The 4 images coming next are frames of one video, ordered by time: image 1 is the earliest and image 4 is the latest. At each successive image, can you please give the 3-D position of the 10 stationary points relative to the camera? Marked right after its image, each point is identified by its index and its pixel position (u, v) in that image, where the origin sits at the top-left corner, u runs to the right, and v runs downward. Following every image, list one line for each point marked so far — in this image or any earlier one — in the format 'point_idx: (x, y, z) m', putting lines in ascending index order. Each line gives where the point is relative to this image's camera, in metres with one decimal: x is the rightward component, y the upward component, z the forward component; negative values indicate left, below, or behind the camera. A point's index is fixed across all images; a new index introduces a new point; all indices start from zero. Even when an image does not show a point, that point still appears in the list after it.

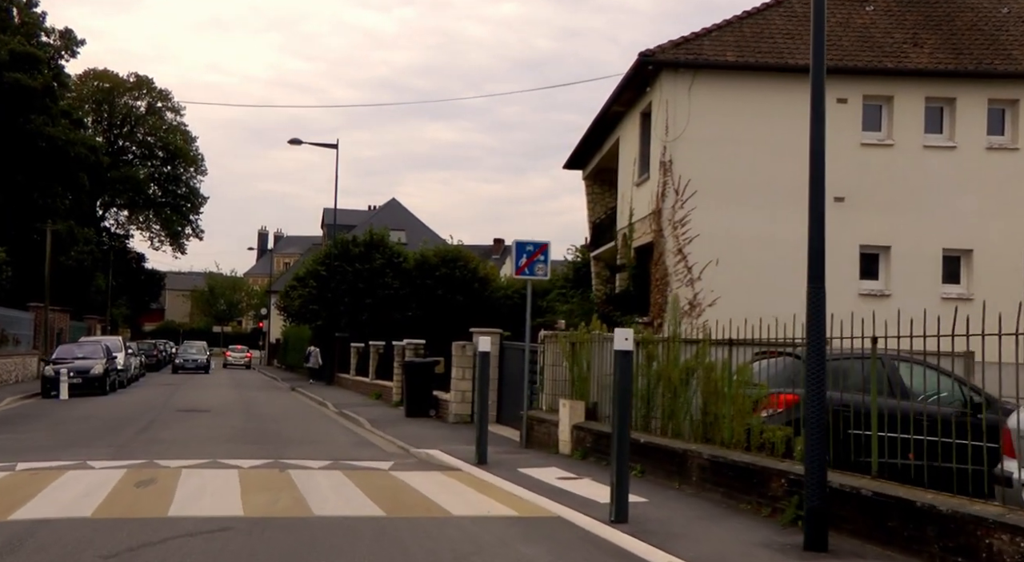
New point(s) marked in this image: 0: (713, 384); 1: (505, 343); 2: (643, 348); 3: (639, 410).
0: (+1.9, -1.0, +10.9) m
1: (-0.1, -1.0, +18.4) m
2: (+1.5, -0.8, +12.6) m
3: (+1.4, -1.4, +12.5) m
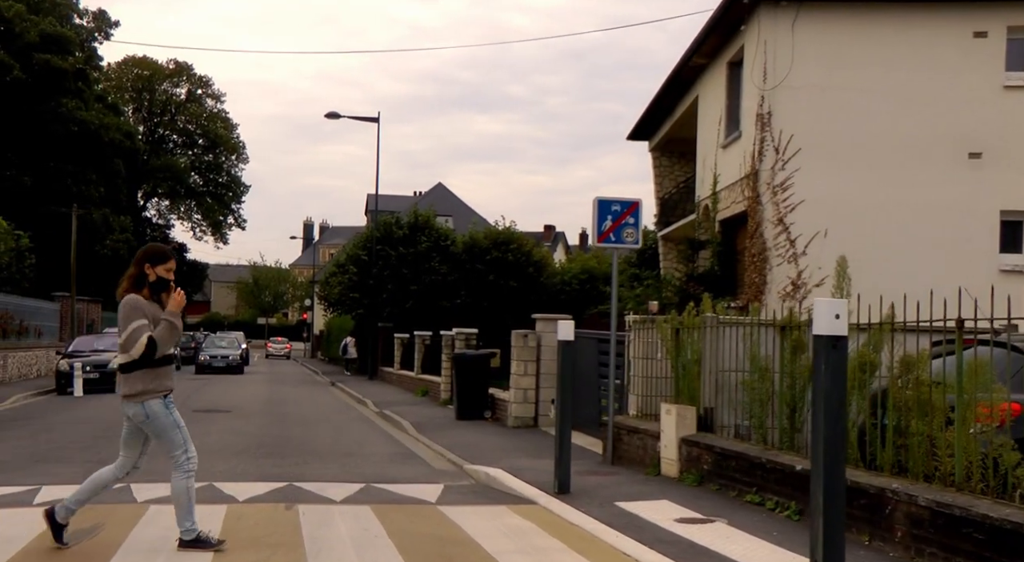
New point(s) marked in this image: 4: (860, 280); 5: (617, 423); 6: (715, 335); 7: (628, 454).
0: (+2.6, -0.7, +7.4) m
1: (+0.9, -0.7, +14.9) m
2: (+2.2, -0.4, +9.1) m
3: (+2.2, -1.1, +9.1) m
4: (+5.8, 0.0, +18.4) m
5: (+1.1, -1.5, +12.1) m
6: (+1.9, -0.5, +10.6) m
7: (+1.2, -1.8, +11.7) m
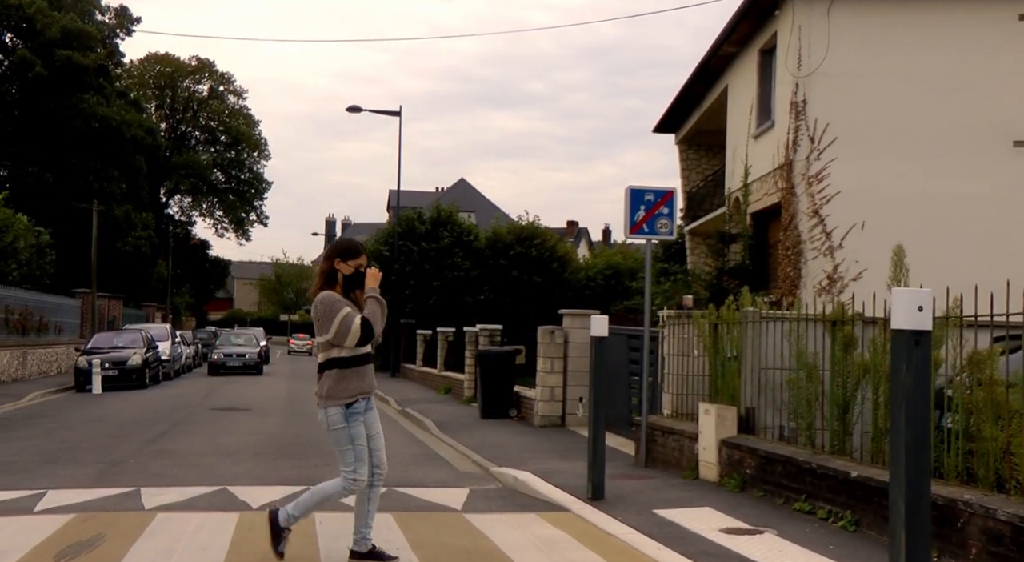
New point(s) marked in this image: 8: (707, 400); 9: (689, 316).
0: (+2.8, -0.6, +6.8) m
1: (+1.2, -0.6, +14.3) m
2: (+2.5, -0.4, +8.5) m
3: (+2.4, -1.0, +8.5) m
4: (+6.2, +0.1, +17.7) m
5: (+1.4, -1.5, +11.6) m
6: (+2.2, -0.4, +10.0) m
7: (+1.5, -1.7, +11.1) m
8: (+1.9, -1.1, +10.6) m
9: (+1.8, -0.3, +11.3) m
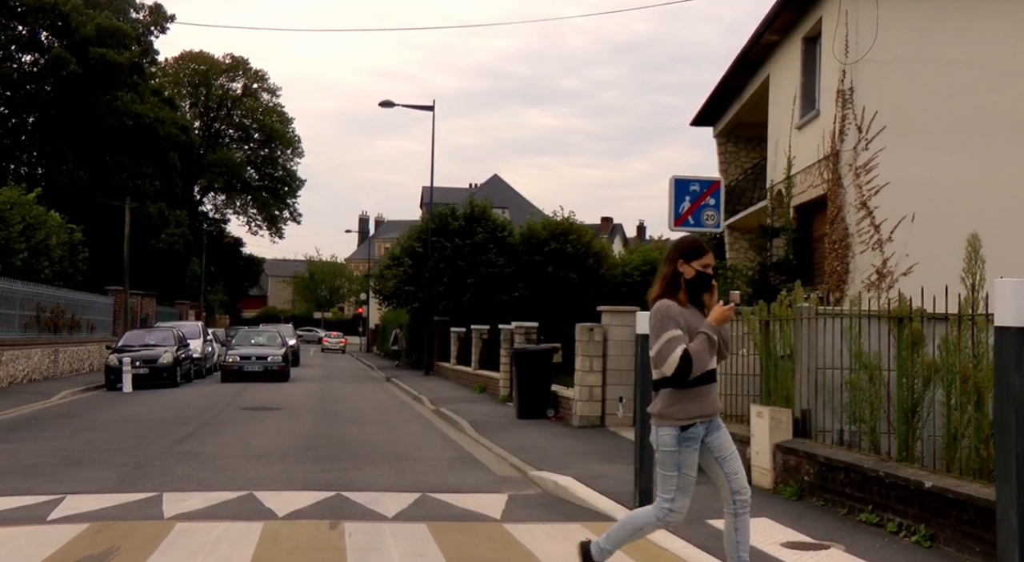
0: (+3.1, -0.6, +6.2) m
1: (+1.7, -0.5, +13.8) m
2: (+2.8, -0.3, +7.9) m
3: (+2.7, -1.0, +7.8) m
4: (+6.7, +0.2, +17.0) m
5: (+1.8, -1.4, +11.0) m
6: (+2.5, -0.4, +9.3) m
7: (+1.9, -1.7, +10.6) m
8: (+2.2, -1.1, +10.0) m
9: (+2.2, -0.3, +10.7) m
